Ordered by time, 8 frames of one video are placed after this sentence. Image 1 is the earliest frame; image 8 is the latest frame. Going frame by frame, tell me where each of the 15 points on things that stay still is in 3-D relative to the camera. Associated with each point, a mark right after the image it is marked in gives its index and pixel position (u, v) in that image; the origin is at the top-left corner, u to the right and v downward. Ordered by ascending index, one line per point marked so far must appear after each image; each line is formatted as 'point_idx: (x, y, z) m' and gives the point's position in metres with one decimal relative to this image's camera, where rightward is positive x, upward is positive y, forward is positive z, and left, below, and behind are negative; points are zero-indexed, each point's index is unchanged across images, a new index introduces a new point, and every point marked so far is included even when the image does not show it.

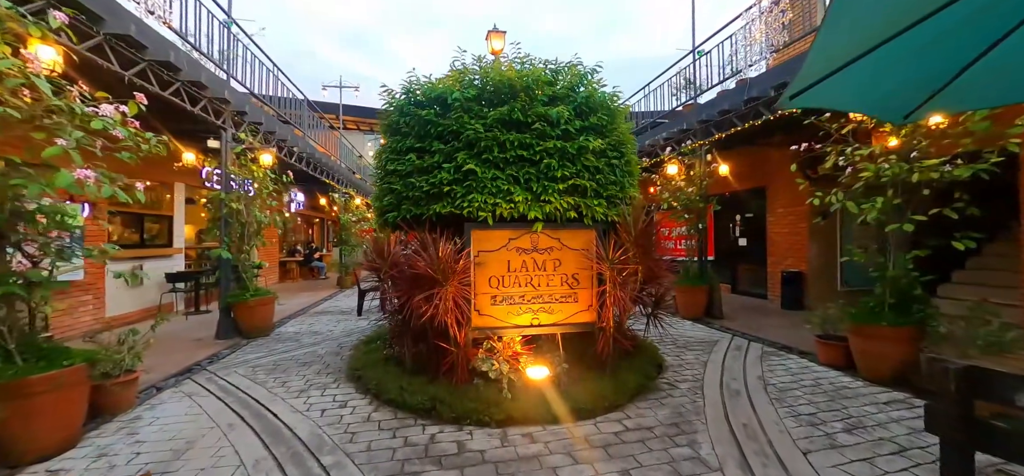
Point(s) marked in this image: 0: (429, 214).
0: (-0.6, +0.2, +3.2) m
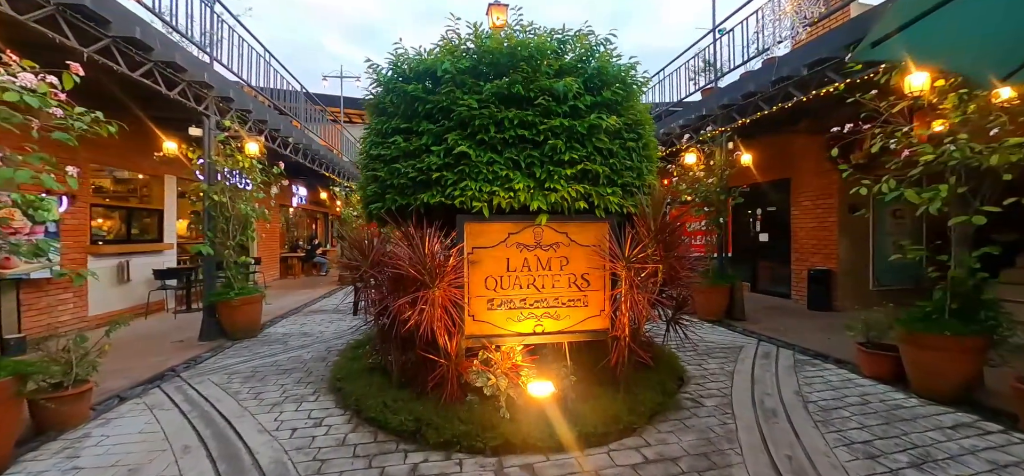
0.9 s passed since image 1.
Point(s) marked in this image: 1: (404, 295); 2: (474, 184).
0: (-0.6, +0.2, +2.8) m
1: (-0.7, -0.4, +2.7) m
2: (-0.2, +0.3, +2.7) m
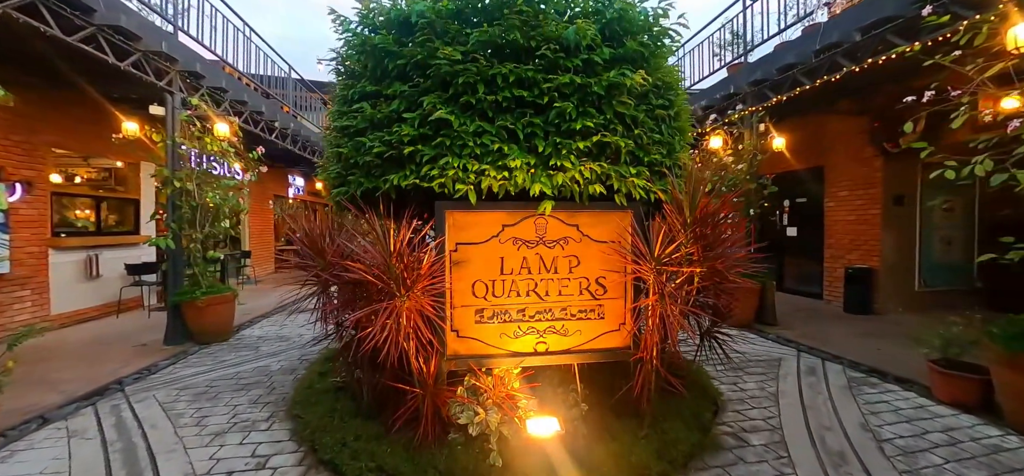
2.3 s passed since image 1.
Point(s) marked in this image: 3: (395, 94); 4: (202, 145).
0: (-0.6, +0.2, +2.2) m
1: (-0.7, -0.3, +2.1) m
2: (-0.3, +0.4, +2.0) m
3: (-0.6, +0.7, +2.2) m
4: (-3.4, +1.0, +4.7) m
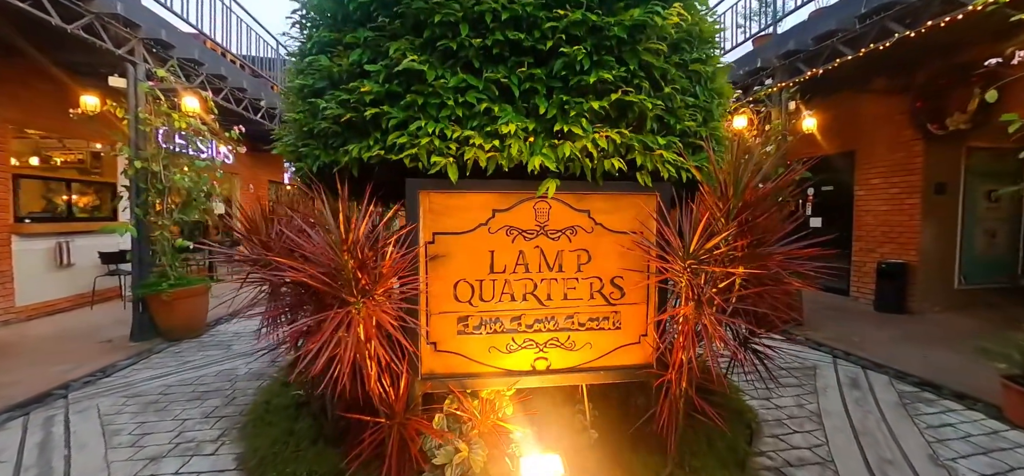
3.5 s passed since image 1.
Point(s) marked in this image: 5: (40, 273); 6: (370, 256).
0: (-0.7, +0.3, +1.7) m
1: (-0.7, -0.3, +1.6) m
2: (-0.3, +0.4, +1.6) m
3: (-0.6, +0.8, +1.7) m
4: (-3.4, +1.1, +4.3) m
5: (-5.8, -0.4, +5.3) m
6: (-0.5, -0.1, +1.5) m
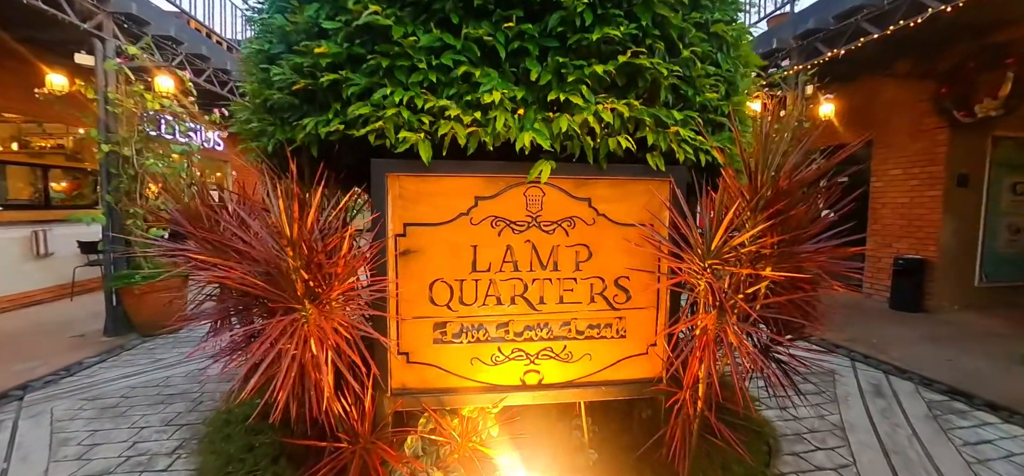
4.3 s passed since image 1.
0: (-0.7, +0.3, +1.4) m
1: (-0.8, -0.2, +1.4) m
2: (-0.3, +0.4, +1.3) m
3: (-0.7, +0.8, +1.5) m
4: (-3.4, +1.2, +4.0) m
5: (-5.8, -0.3, +5.1) m
6: (-0.5, 0.0, +1.3) m
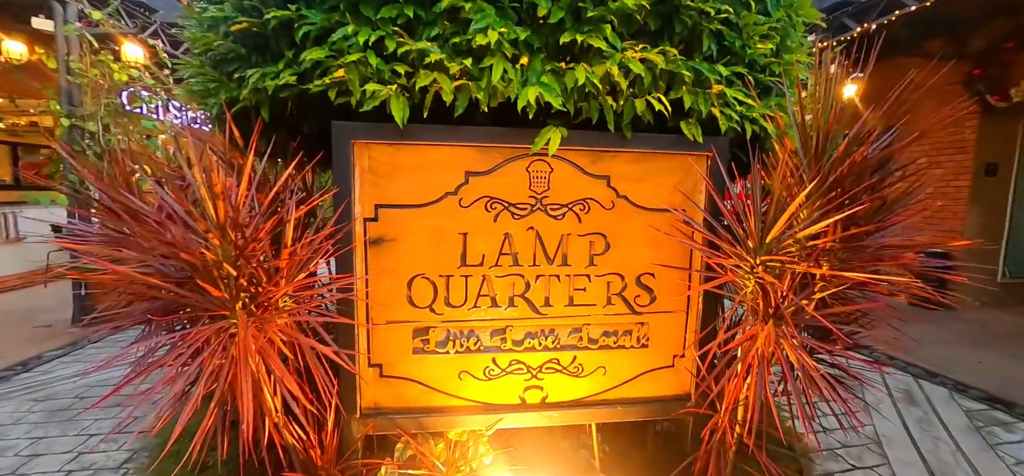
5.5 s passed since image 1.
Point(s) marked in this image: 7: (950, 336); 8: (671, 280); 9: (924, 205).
0: (-0.7, +0.4, +1.2) m
1: (-0.8, -0.2, +1.1) m
2: (-0.3, +0.5, +1.0) m
3: (-0.6, +0.9, +1.1) m
4: (-3.4, +1.4, +3.7) m
5: (-5.9, -0.1, +4.8) m
6: (-0.5, 0.0, +1.0) m
7: (+3.7, -0.8, +3.7) m
8: (+0.5, -0.1, +1.2) m
9: (+1.1, +0.1, +1.2) m
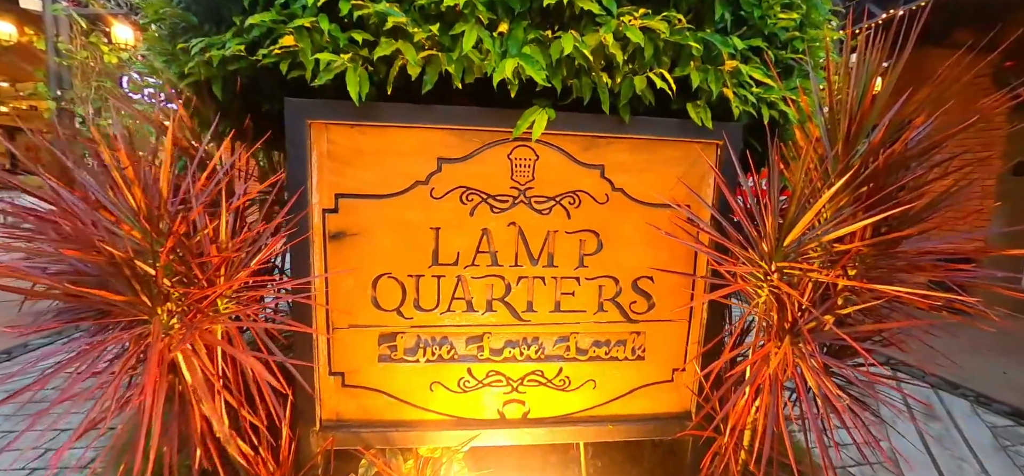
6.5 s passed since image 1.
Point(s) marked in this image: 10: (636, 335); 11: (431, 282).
0: (-0.8, +0.4, +1.0) m
1: (-0.8, -0.2, +1.0) m
2: (-0.4, +0.5, +0.8) m
3: (-0.7, +0.9, +1.0) m
4: (-3.4, +1.5, +3.6) m
5: (-5.9, +0.1, +4.7) m
6: (-0.6, 0.0, +0.8) m
7: (+3.7, -0.8, +3.5) m
8: (+0.4, -0.1, +1.1) m
9: (+1.1, +0.1, +1.0) m
10: (+0.3, -0.2, +1.1) m
11: (-0.2, -0.1, +1.0) m
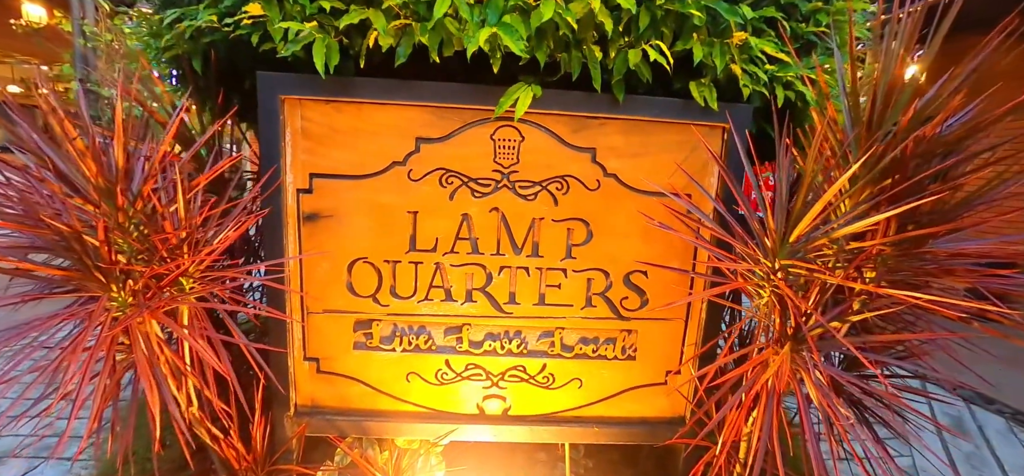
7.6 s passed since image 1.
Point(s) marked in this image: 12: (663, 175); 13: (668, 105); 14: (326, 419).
0: (-0.8, +0.4, +1.0) m
1: (-0.9, -0.1, +0.9) m
2: (-0.4, +0.5, +0.8) m
3: (-0.7, +0.9, +1.0) m
4: (-3.2, +1.7, +3.6) m
5: (-5.7, +0.4, +5.0) m
6: (-0.6, +0.1, +0.8) m
7: (+3.7, -0.9, +3.2) m
8: (+0.4, -0.1, +1.0) m
9: (+1.0, +0.1, +0.9) m
10: (+0.3, -0.2, +1.0) m
11: (-0.2, -0.1, +1.0) m
12: (+0.3, +0.1, +1.0) m
13: (+0.3, +0.3, +0.9) m
14: (-0.4, -0.4, +1.0) m
